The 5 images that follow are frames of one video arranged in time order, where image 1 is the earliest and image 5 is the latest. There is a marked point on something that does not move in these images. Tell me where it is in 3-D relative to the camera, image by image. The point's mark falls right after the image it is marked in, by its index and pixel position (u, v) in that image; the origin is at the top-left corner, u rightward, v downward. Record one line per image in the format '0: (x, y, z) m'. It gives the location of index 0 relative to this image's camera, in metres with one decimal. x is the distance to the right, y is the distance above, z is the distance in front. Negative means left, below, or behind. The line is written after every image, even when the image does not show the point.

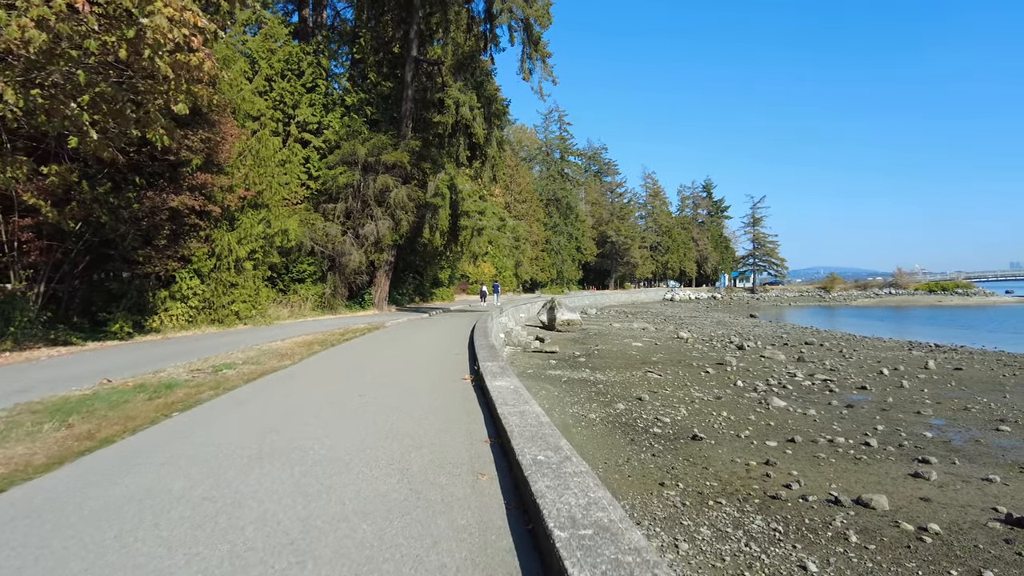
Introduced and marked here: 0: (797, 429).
0: (+4.4, -2.2, +10.1) m
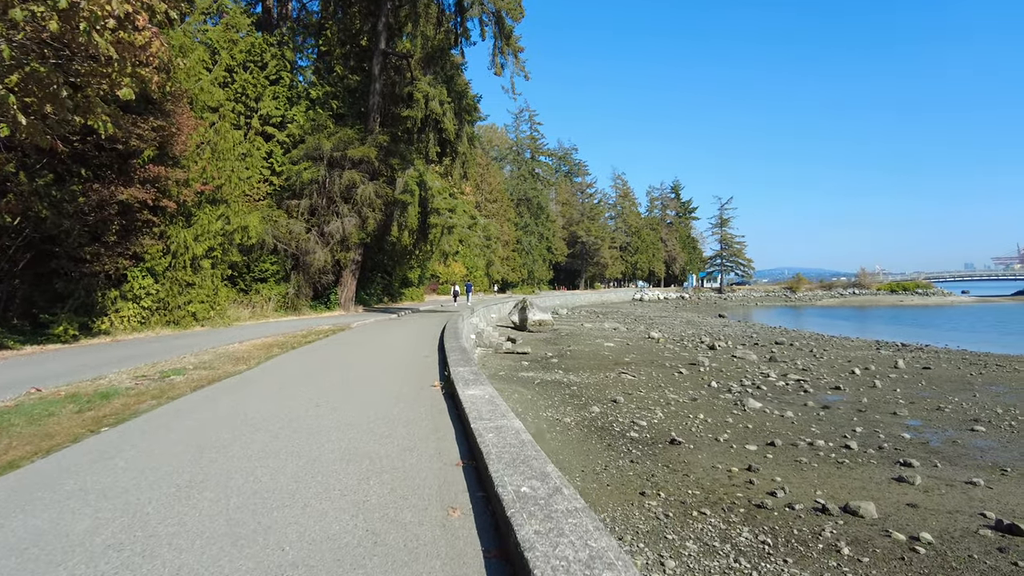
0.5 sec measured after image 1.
0: (+3.9, -2.2, +9.9) m
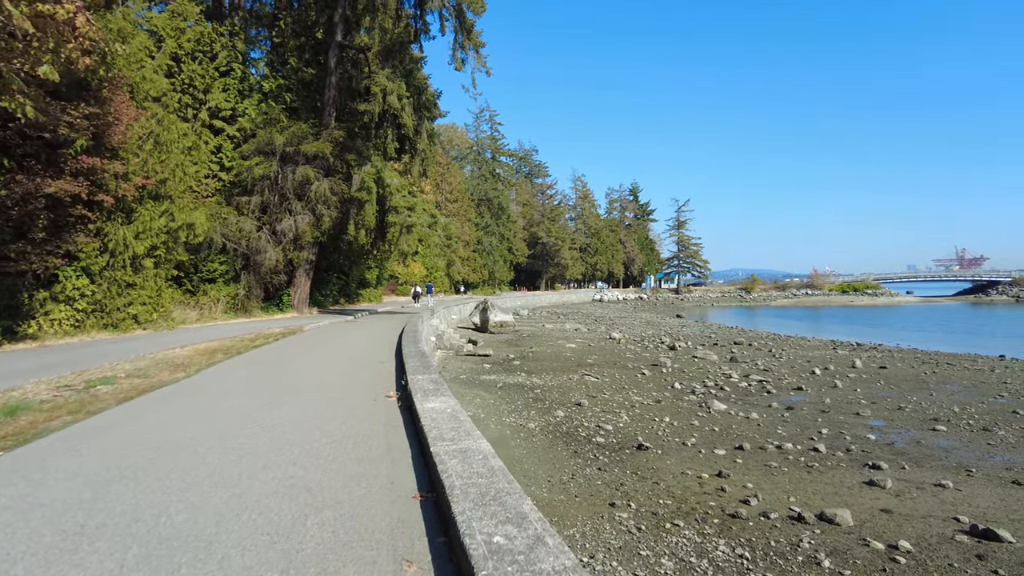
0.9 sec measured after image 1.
0: (+3.4, -2.2, +9.7) m
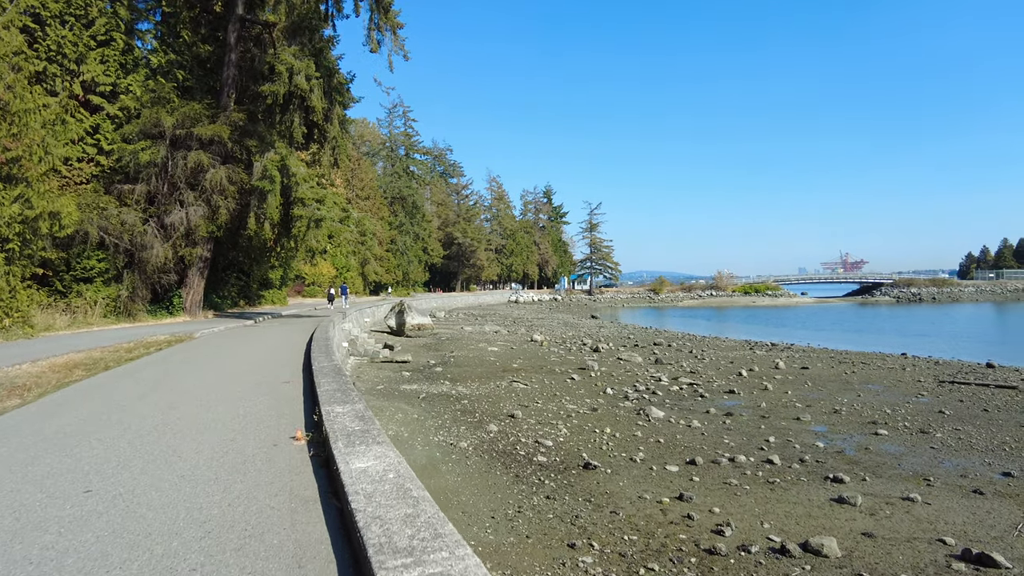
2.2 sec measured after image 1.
0: (+2.4, -2.2, +9.0) m
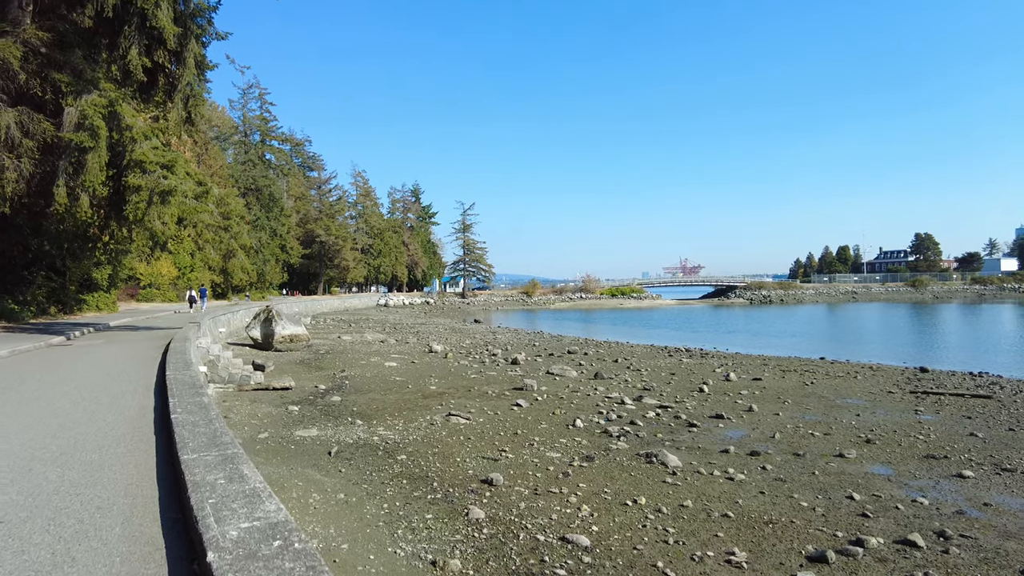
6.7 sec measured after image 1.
0: (+2.4, -2.1, +6.0) m
